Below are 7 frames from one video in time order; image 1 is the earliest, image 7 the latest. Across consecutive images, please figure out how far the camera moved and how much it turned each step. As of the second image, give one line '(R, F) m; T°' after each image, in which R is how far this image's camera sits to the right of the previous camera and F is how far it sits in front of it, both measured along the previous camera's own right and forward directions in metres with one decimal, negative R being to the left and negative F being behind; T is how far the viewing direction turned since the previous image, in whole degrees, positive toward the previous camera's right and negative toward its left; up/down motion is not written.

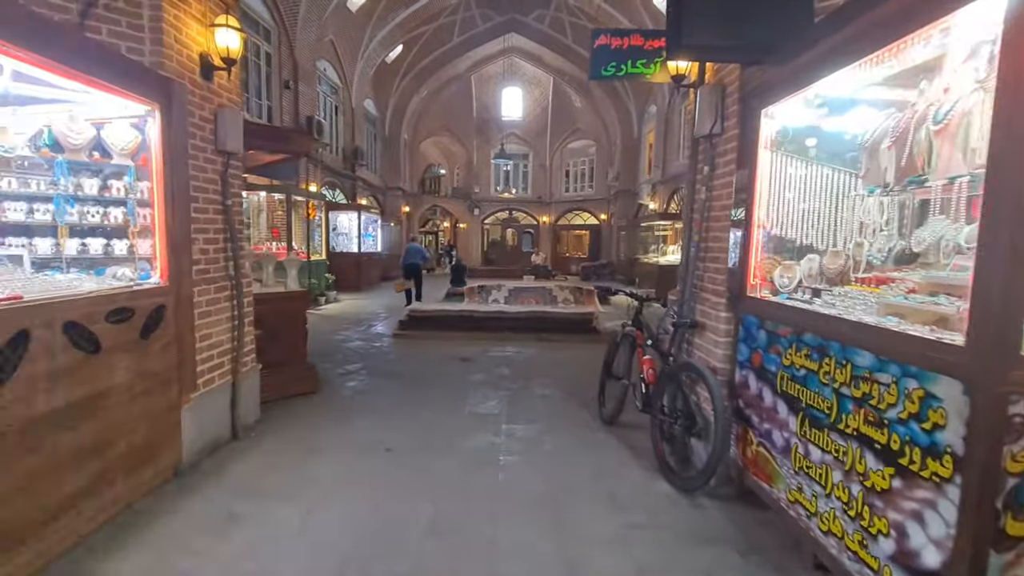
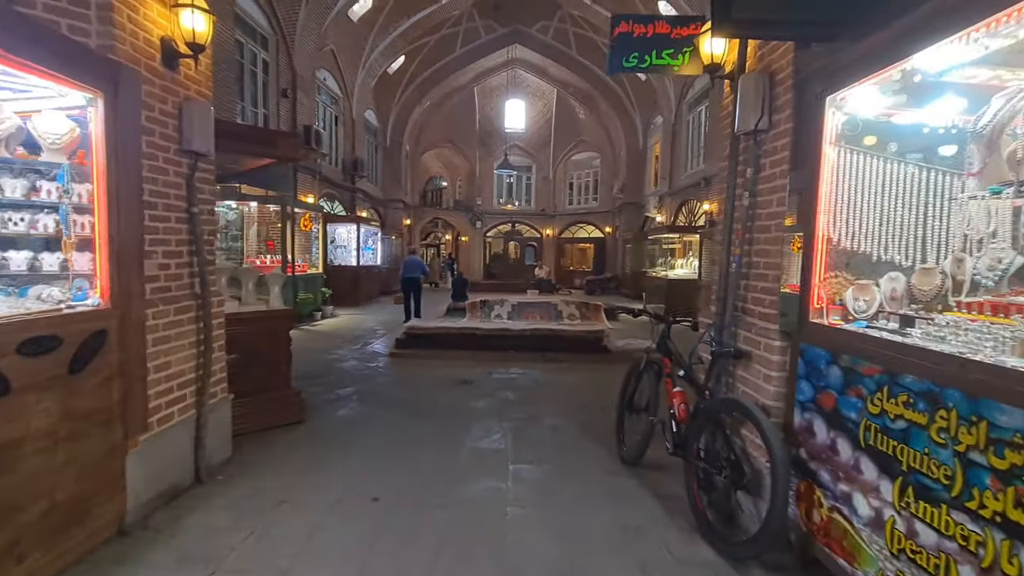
(0.0, +0.5) m; 0°
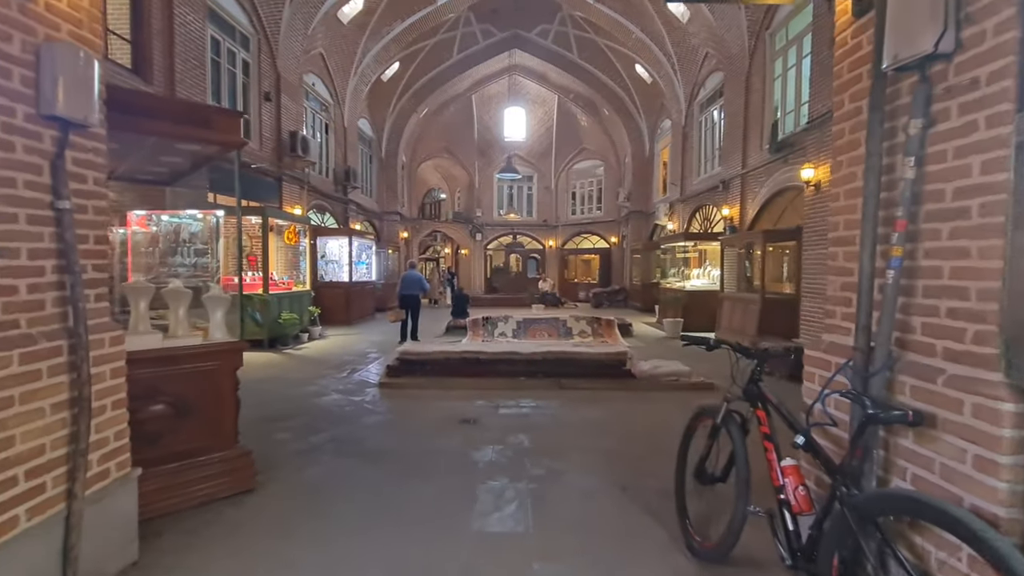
(-0.1, +1.0) m; 0°
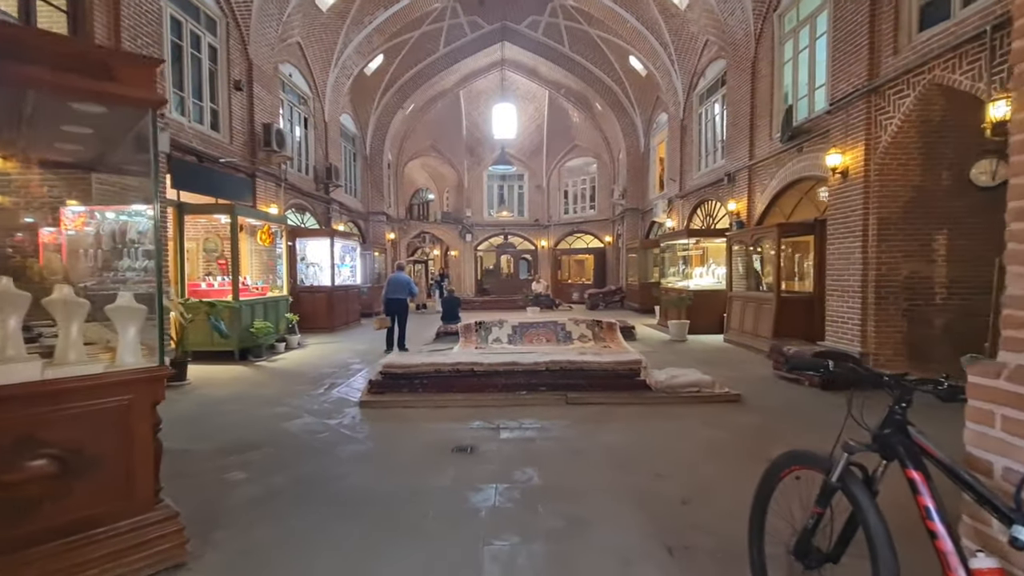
(-0.1, +0.8) m; +1°
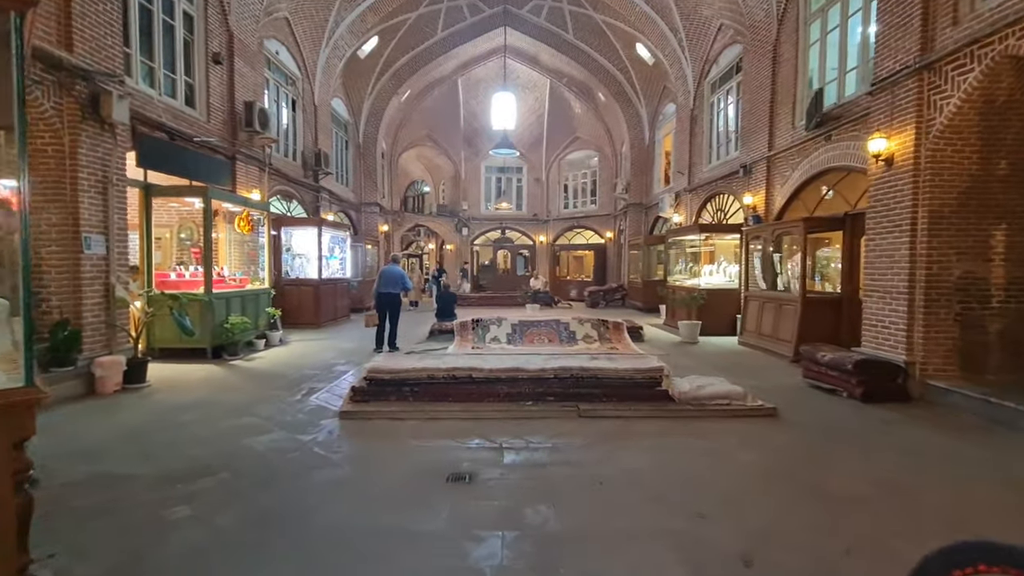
(-0.1, +0.7) m; +1°
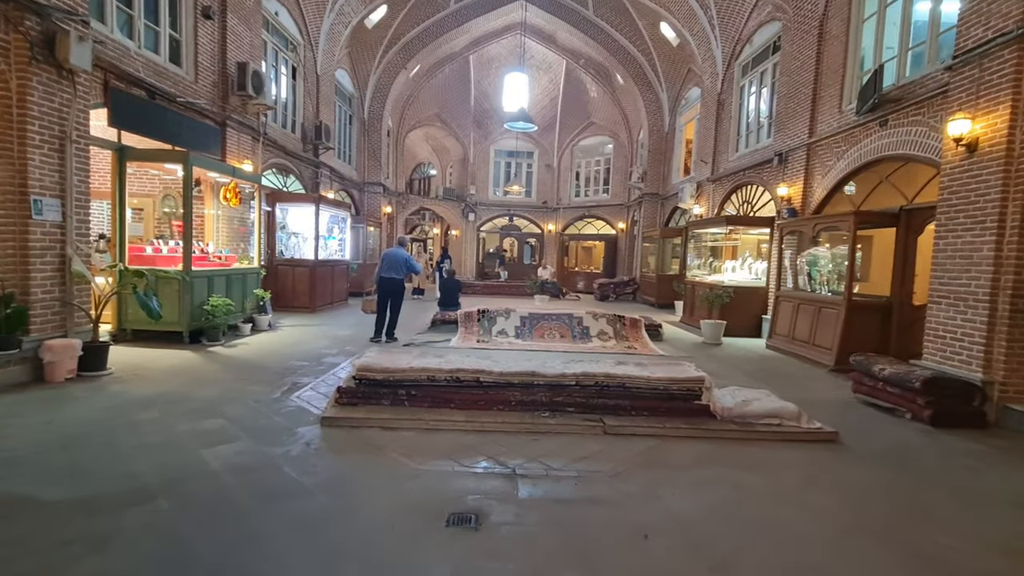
(-0.1, +0.8) m; 0°
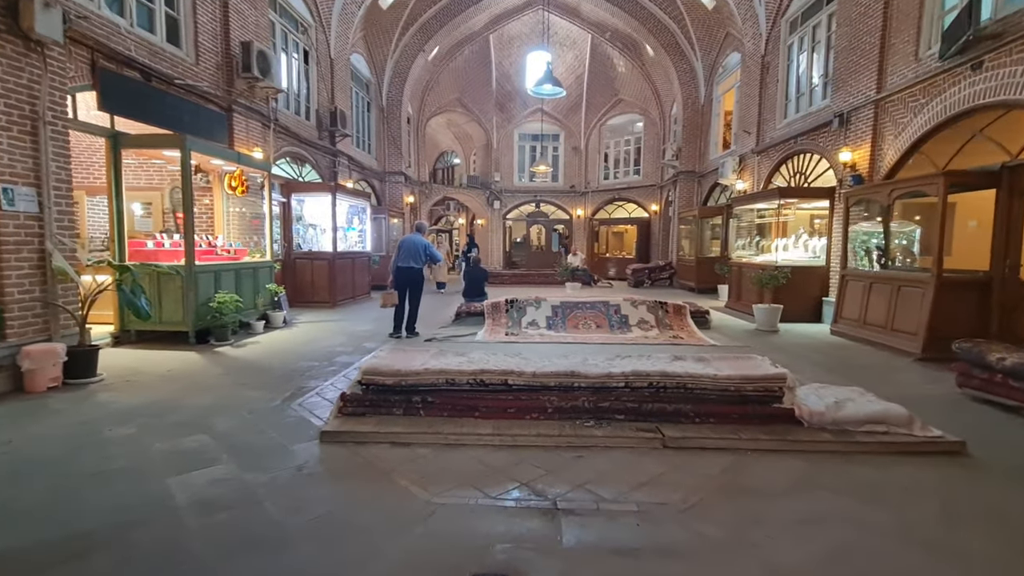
(0.0, +0.8) m; -3°
